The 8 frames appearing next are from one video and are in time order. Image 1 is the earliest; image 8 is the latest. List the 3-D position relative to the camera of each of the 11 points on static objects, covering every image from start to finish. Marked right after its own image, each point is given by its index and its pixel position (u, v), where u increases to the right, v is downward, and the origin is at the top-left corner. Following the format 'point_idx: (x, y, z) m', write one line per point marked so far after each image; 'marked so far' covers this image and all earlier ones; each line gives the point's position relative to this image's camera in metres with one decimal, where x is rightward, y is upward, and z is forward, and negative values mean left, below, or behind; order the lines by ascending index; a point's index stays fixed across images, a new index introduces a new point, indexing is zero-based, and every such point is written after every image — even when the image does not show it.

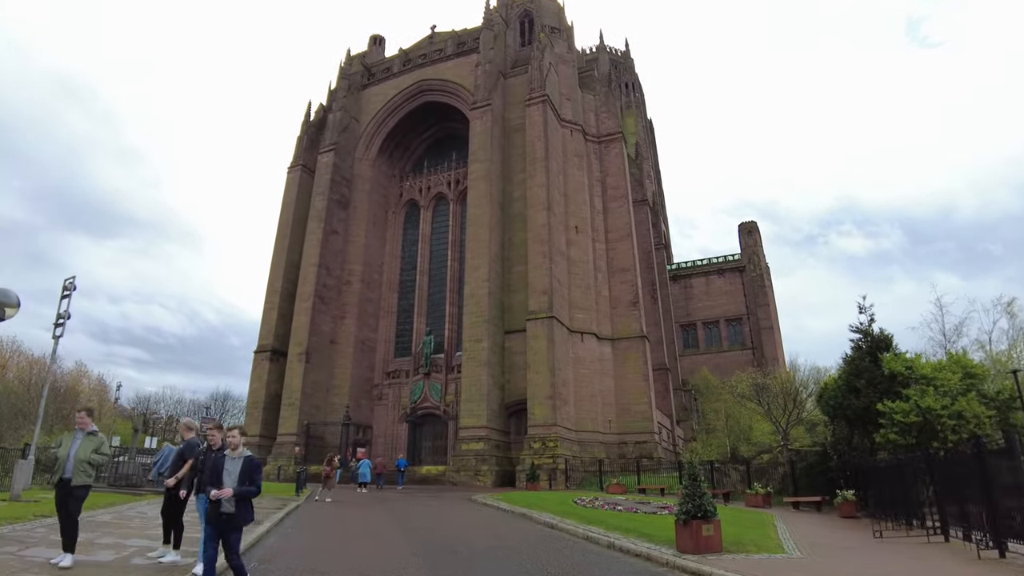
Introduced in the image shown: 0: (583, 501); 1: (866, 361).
0: (+1.6, -4.8, +13.2) m
1: (+9.7, -1.9, +15.9) m
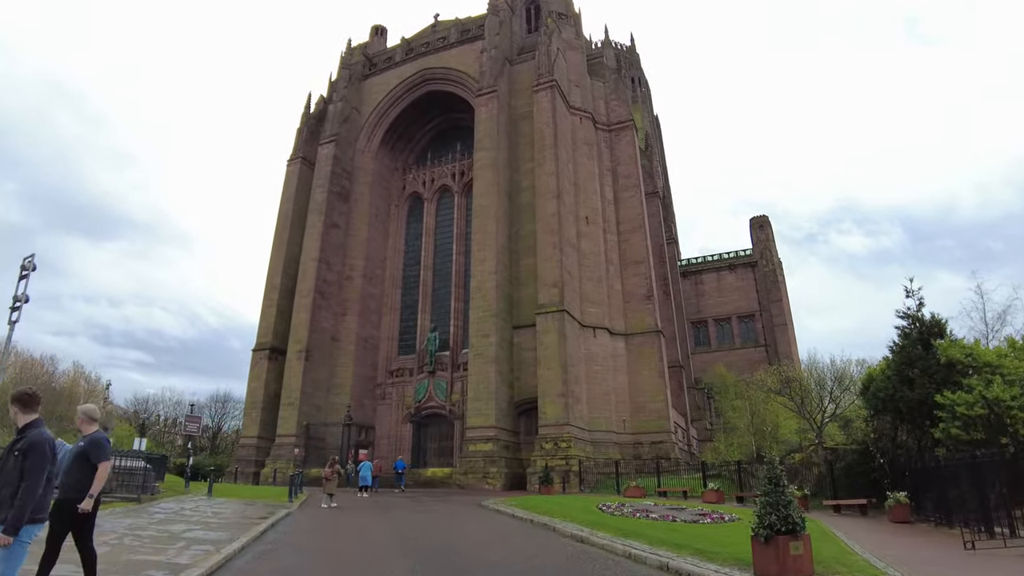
0: (+1.9, -4.4, +11.8) m
1: (+10.1, -1.5, +14.4) m
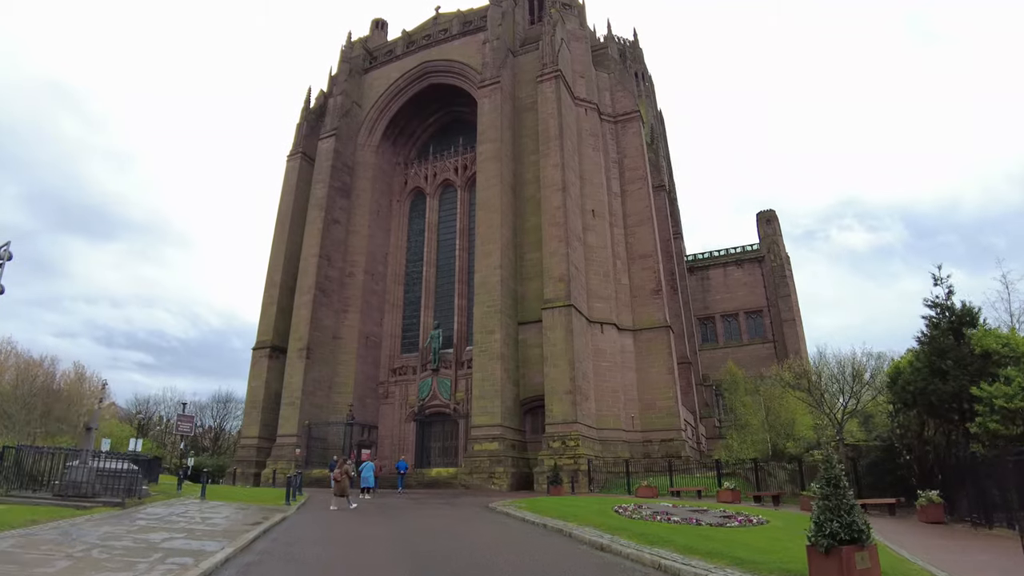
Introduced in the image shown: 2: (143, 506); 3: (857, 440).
0: (+2.1, -4.2, +11.1) m
1: (+10.3, -1.2, +13.7) m
2: (-6.7, -3.9, +10.5) m
3: (+11.0, -4.8, +18.7) m
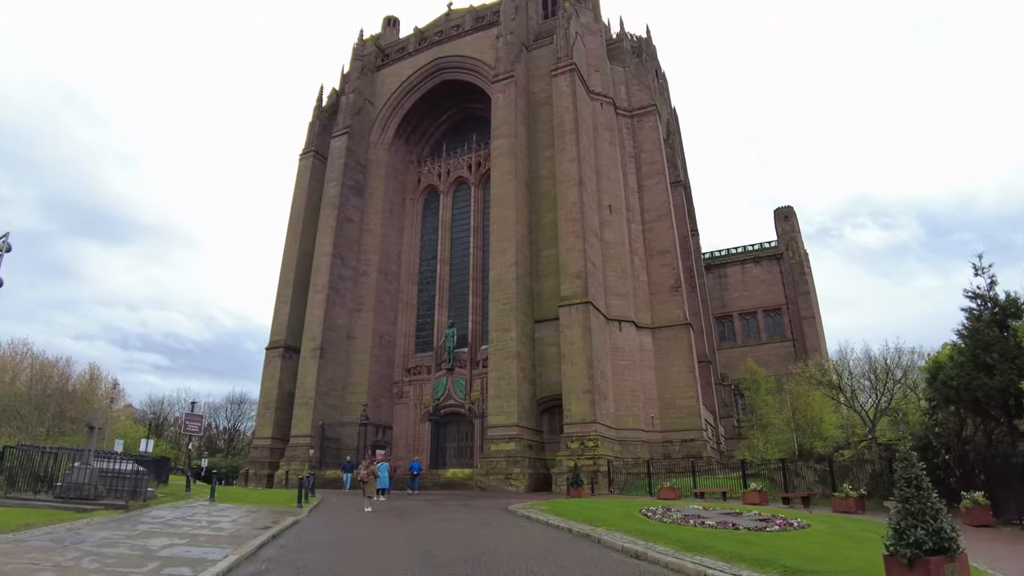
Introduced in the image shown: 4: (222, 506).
0: (+2.5, -4.0, +10.5) m
1: (+10.7, -1.0, +12.9) m
2: (-6.3, -3.8, +10.1) m
3: (+11.6, -4.6, +17.9) m
4: (-5.9, -4.4, +11.8) m
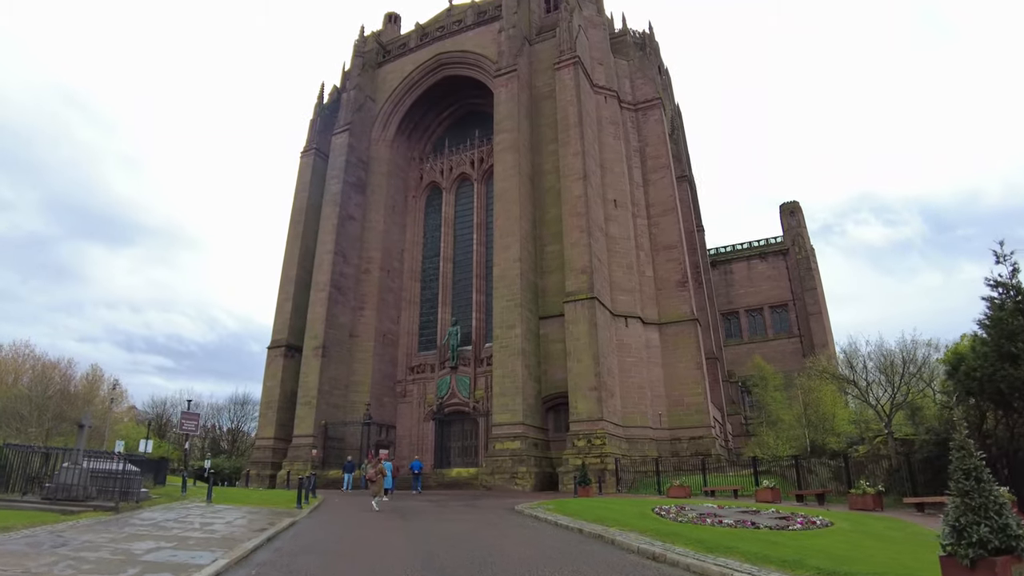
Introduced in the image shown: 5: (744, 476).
0: (+2.6, -3.8, +10.1) m
1: (+10.8, -0.7, +12.4) m
2: (-6.2, -3.7, +9.8) m
3: (+11.8, -4.4, +17.4) m
4: (-5.7, -4.3, +11.4) m
5: (+7.9, -6.5, +20.0) m
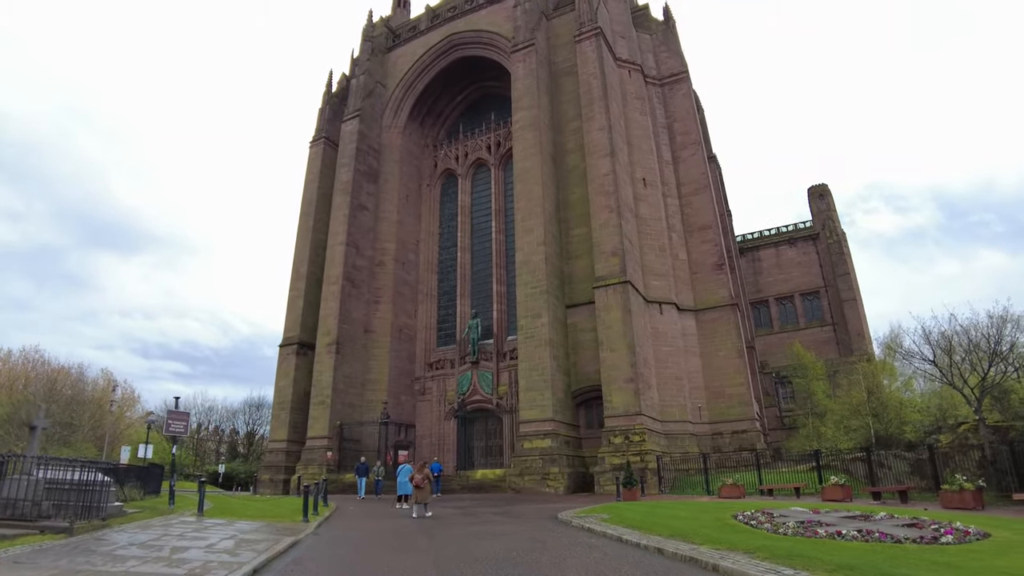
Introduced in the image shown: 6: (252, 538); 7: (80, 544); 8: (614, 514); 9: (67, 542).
0: (+3.3, -3.2, +8.2) m
1: (+11.5, +0.1, +10.3) m
2: (-5.5, -3.3, +8.1) m
3: (+12.7, -3.6, +15.2) m
4: (-5.0, -3.9, +9.7) m
5: (+8.9, -5.7, +18.0) m
6: (-3.6, -3.4, +8.0) m
7: (-4.8, -2.9, +6.6) m
8: (+1.8, -3.9, +10.1) m
9: (-5.1, -2.9, +6.8) m
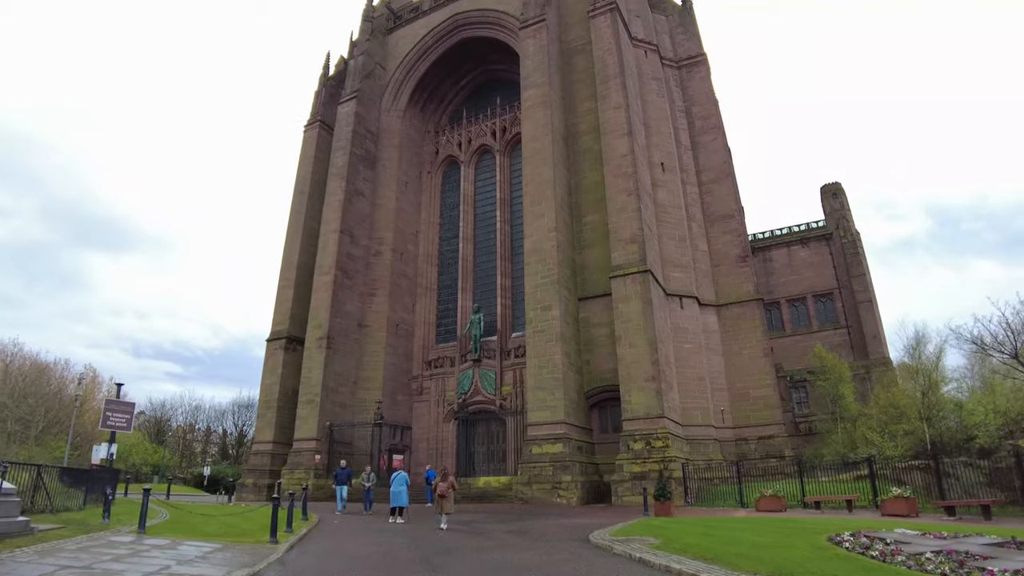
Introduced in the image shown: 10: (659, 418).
0: (+3.6, -2.8, +6.2) m
1: (+11.8, +0.4, +8.3) m
2: (-5.2, -2.7, +6.0) m
3: (+12.9, -3.3, +13.2) m
4: (-4.7, -3.3, +7.7) m
5: (+9.2, -5.4, +15.9) m
6: (-3.2, -2.9, +6.0) m
7: (-4.5, -2.3, +4.5) m
8: (+2.1, -3.4, +8.1) m
9: (-4.8, -2.3, +4.7) m
10: (+4.6, -4.1, +18.5) m
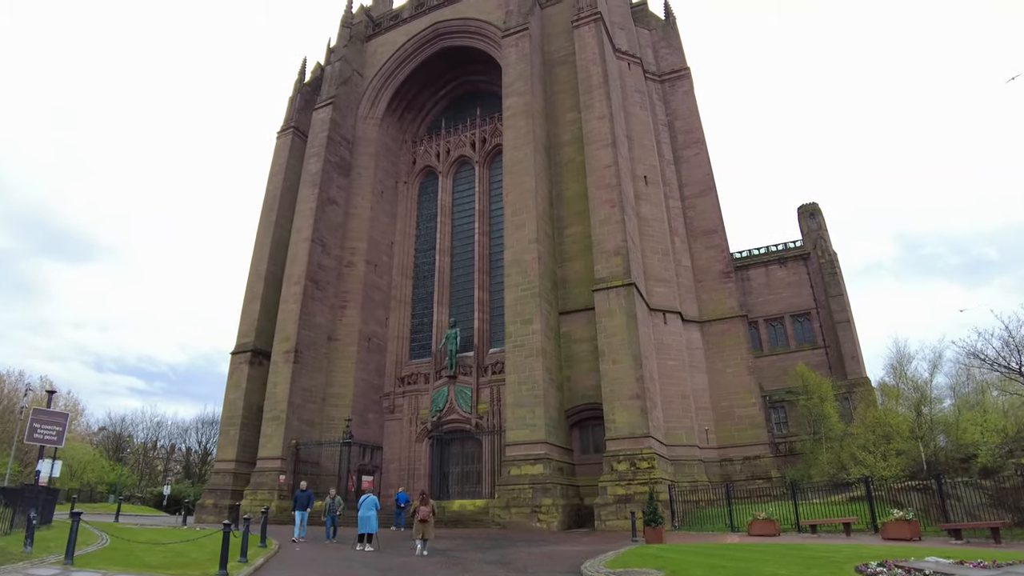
0: (+3.5, -2.8, +5.3) m
1: (+11.7, +0.2, +8.0) m
2: (-5.3, -2.6, +4.8) m
3: (+12.5, -3.6, +12.8) m
4: (-4.8, -3.2, +6.5) m
5: (+8.6, -5.8, +15.3) m
6: (-3.3, -2.8, +4.8) m
7: (-4.5, -2.1, +3.4) m
8: (+1.9, -3.5, +7.2) m
9: (-4.8, -2.2, +3.6) m
10: (+4.0, -4.5, +17.6) m
